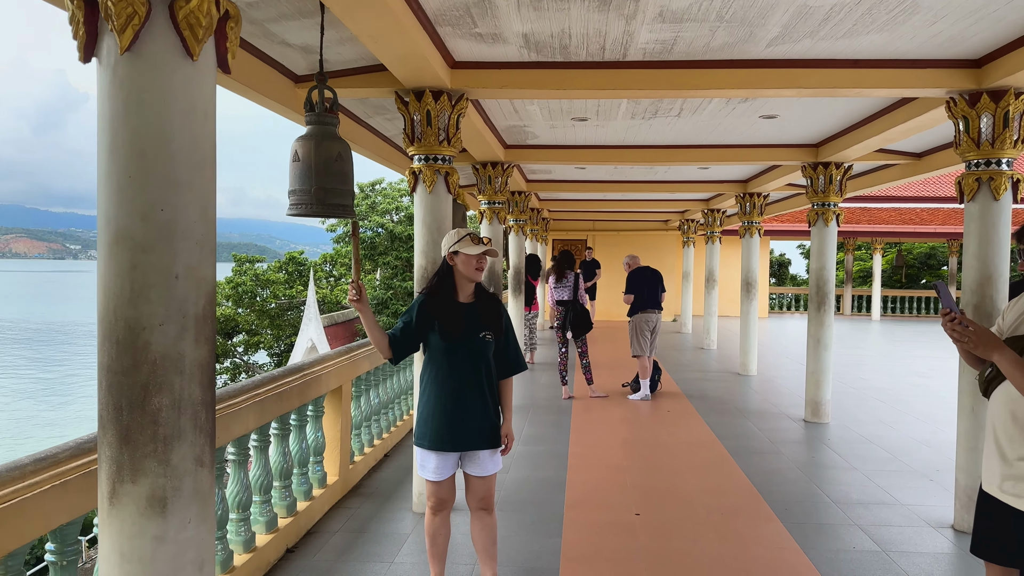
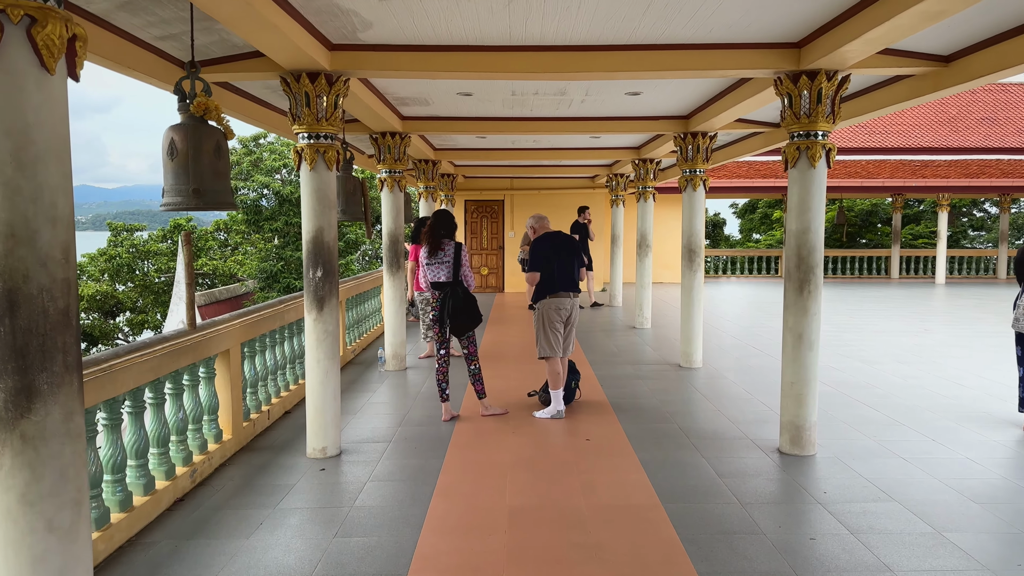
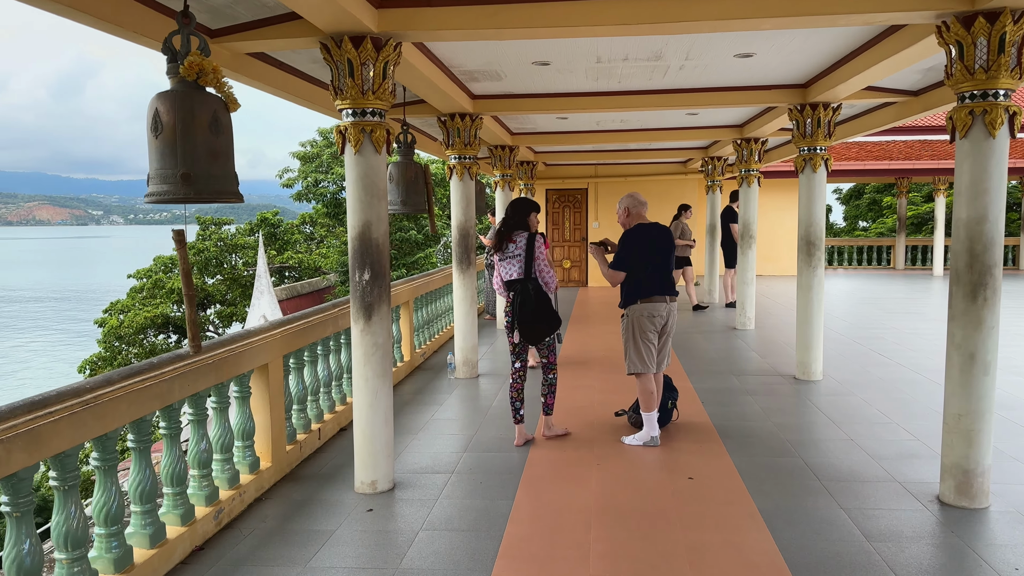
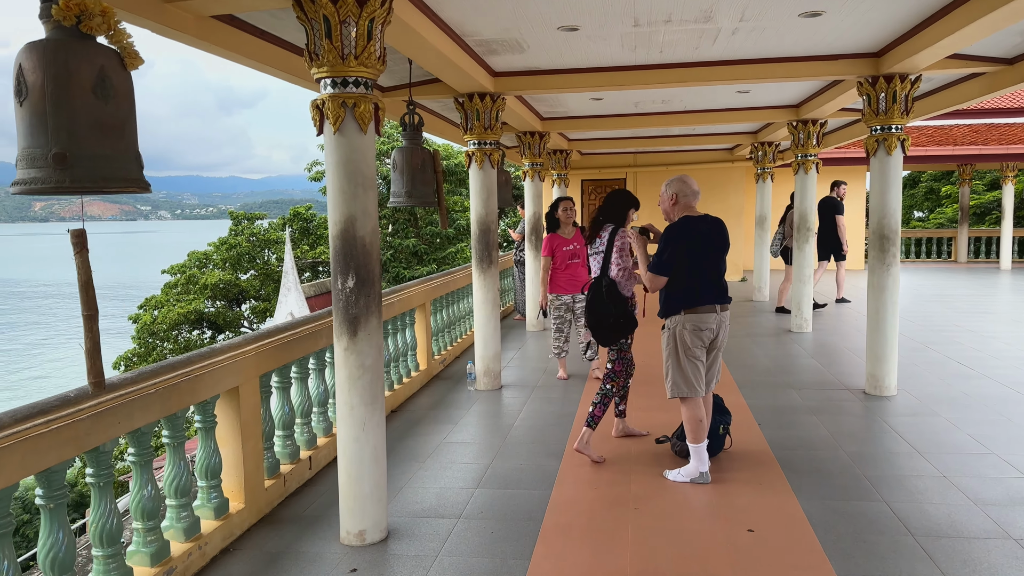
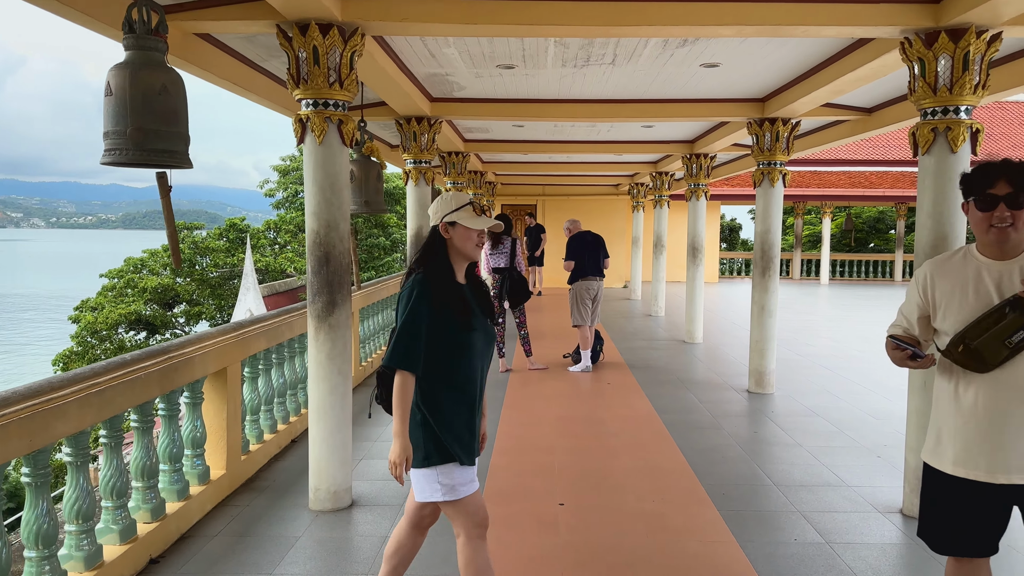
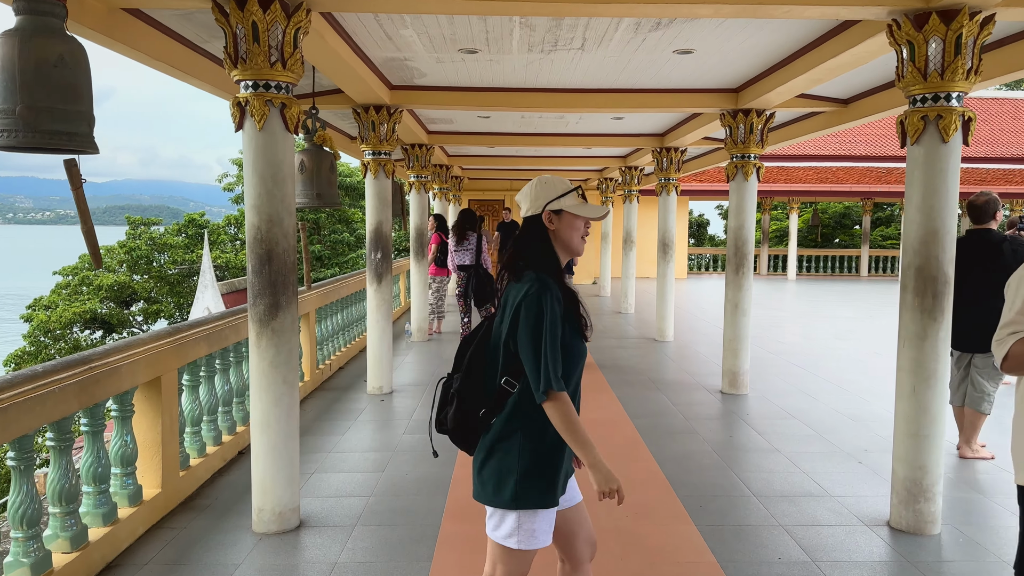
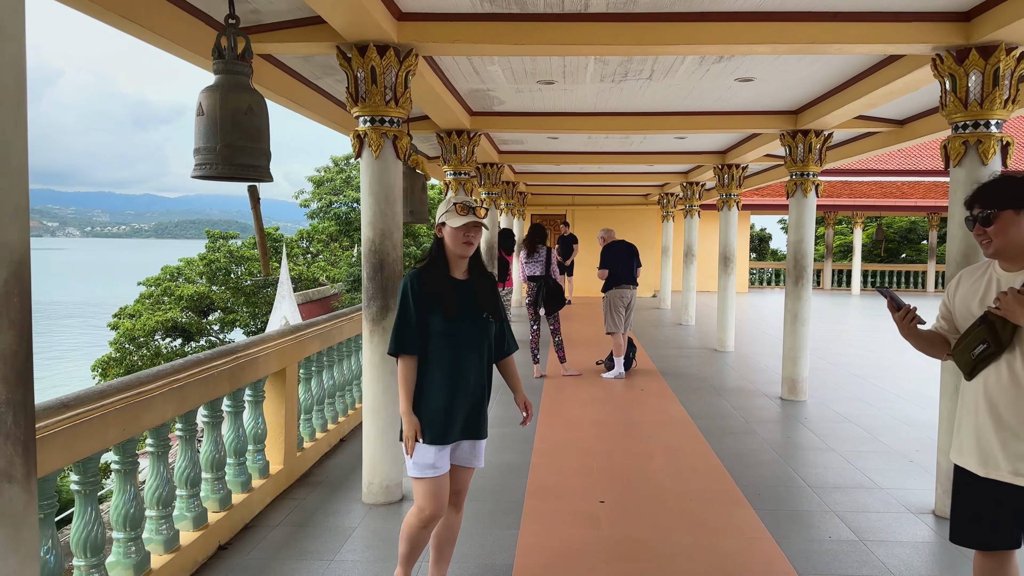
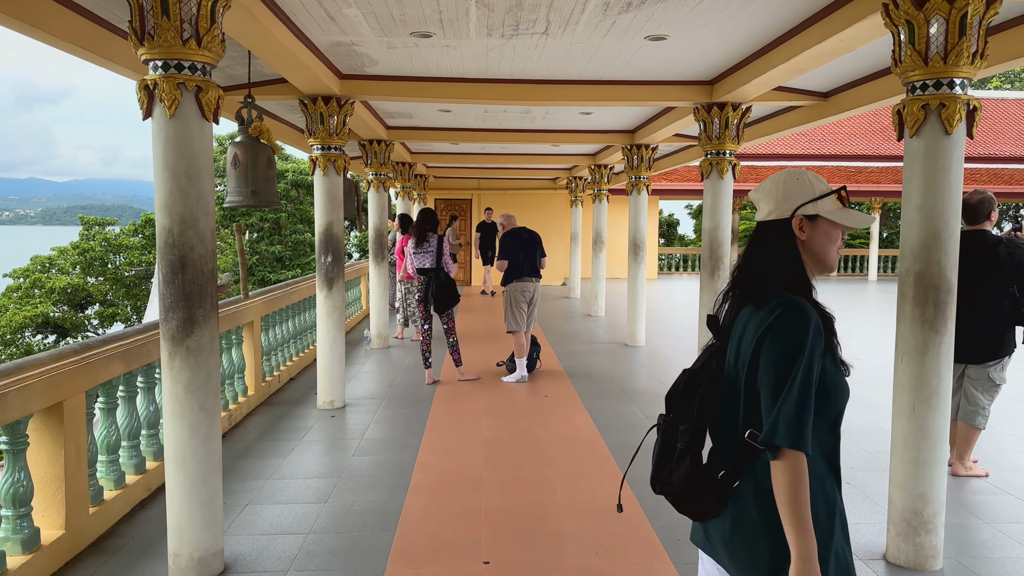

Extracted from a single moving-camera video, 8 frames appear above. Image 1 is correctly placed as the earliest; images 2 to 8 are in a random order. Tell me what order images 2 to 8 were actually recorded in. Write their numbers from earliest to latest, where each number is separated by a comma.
7, 5, 6, 8, 2, 3, 4
